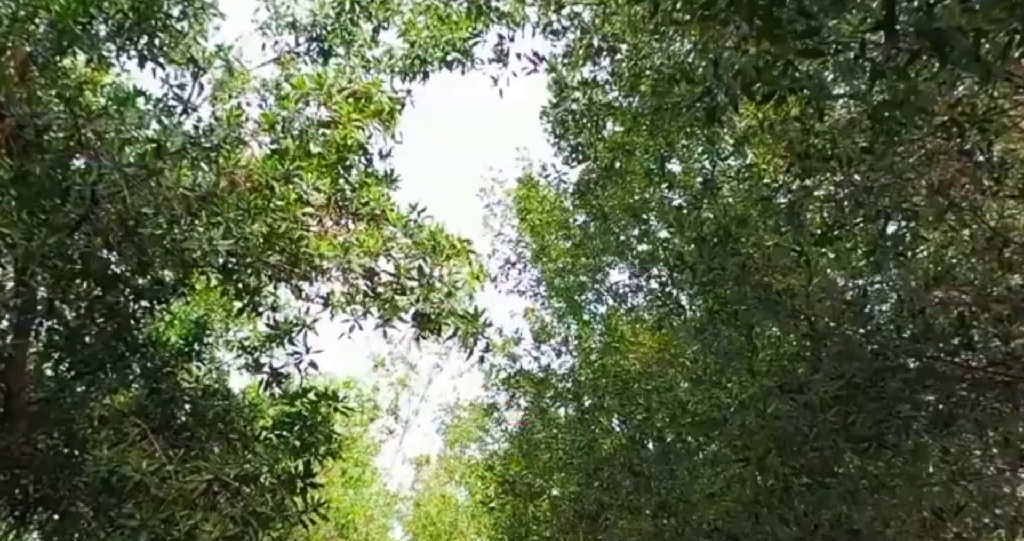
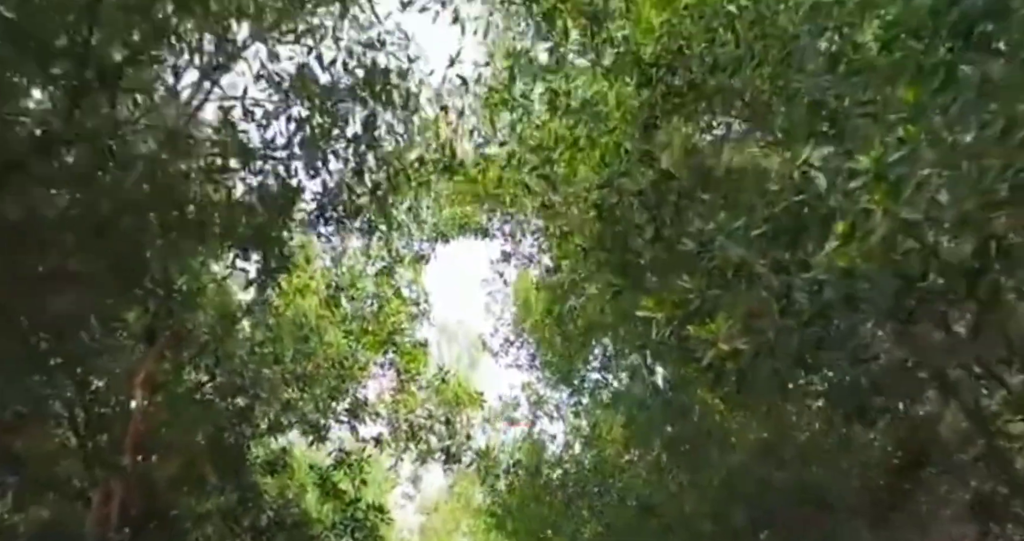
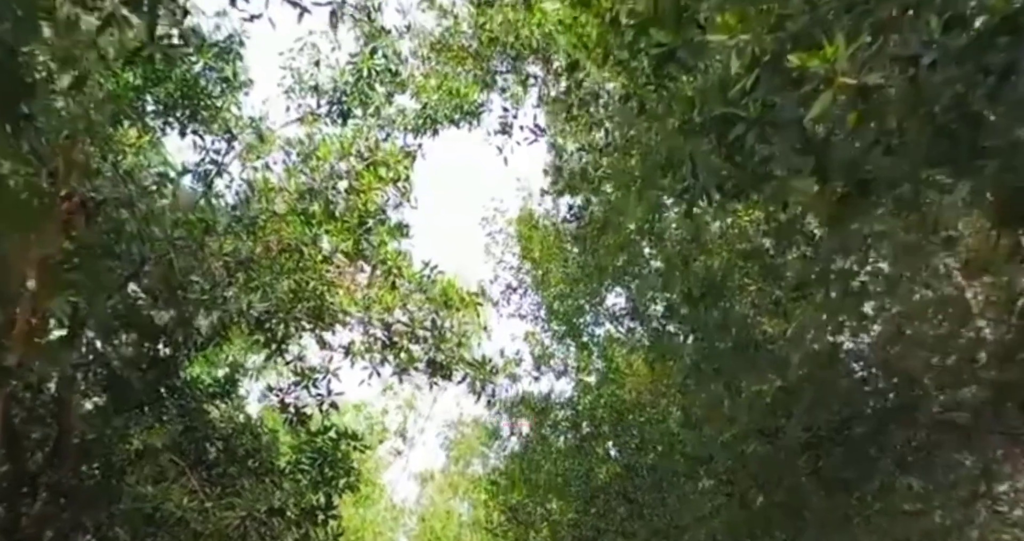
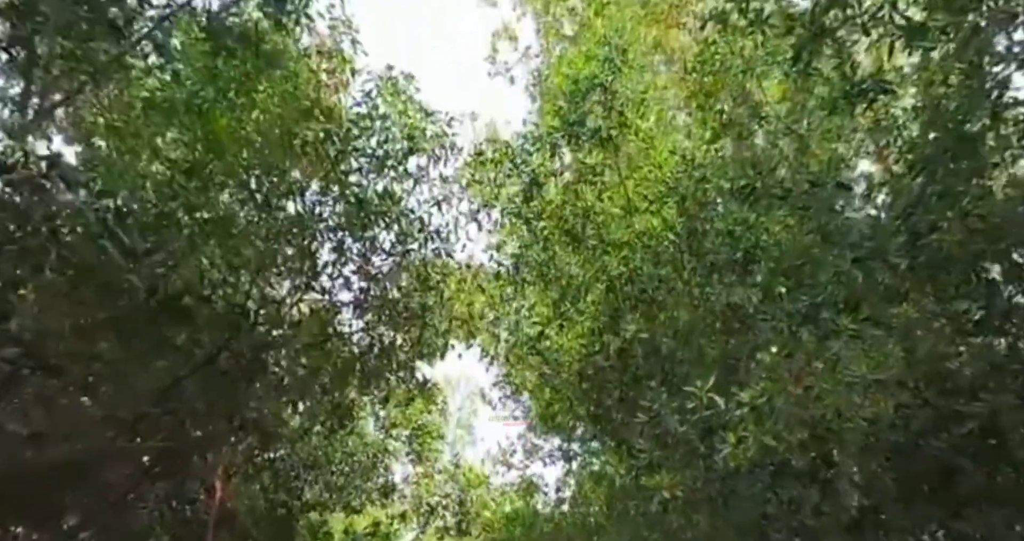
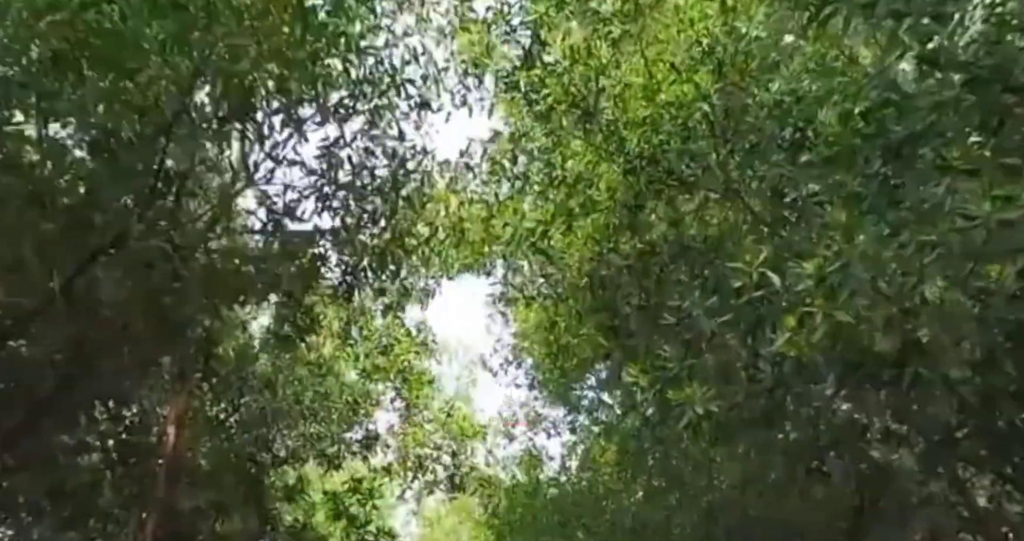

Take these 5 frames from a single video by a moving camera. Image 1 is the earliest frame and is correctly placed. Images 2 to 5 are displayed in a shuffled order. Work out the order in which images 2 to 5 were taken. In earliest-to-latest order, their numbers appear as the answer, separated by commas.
3, 2, 5, 4
